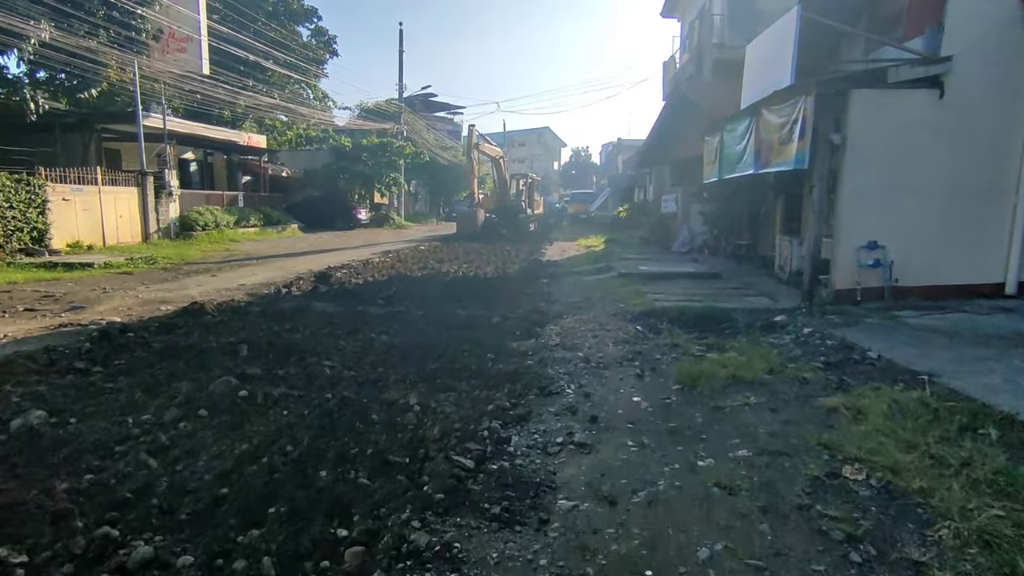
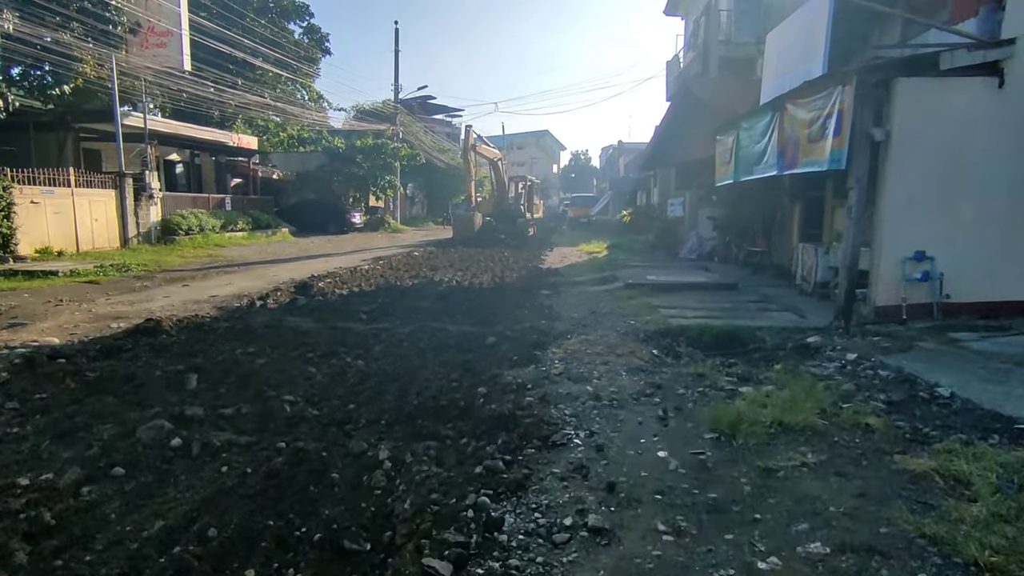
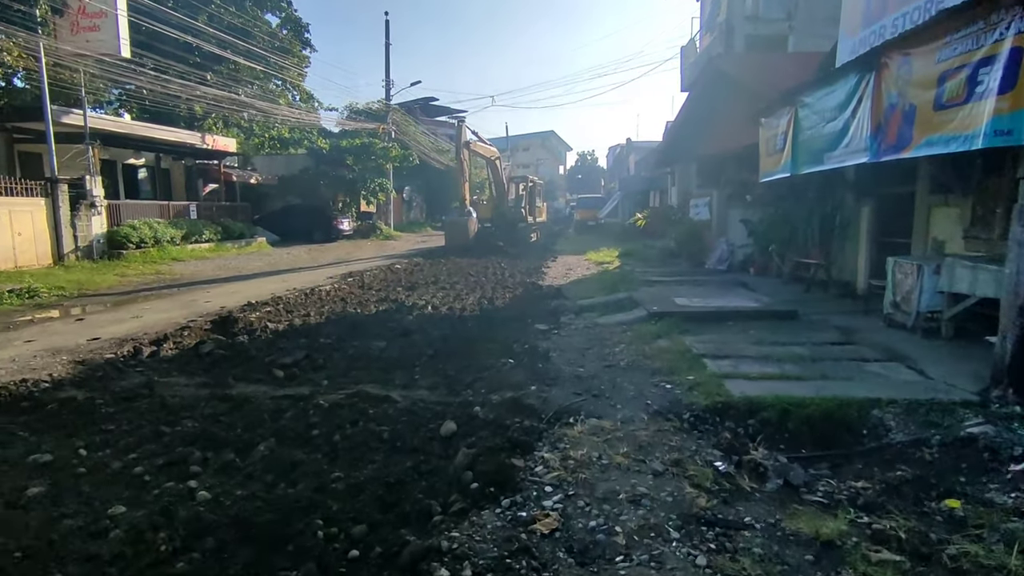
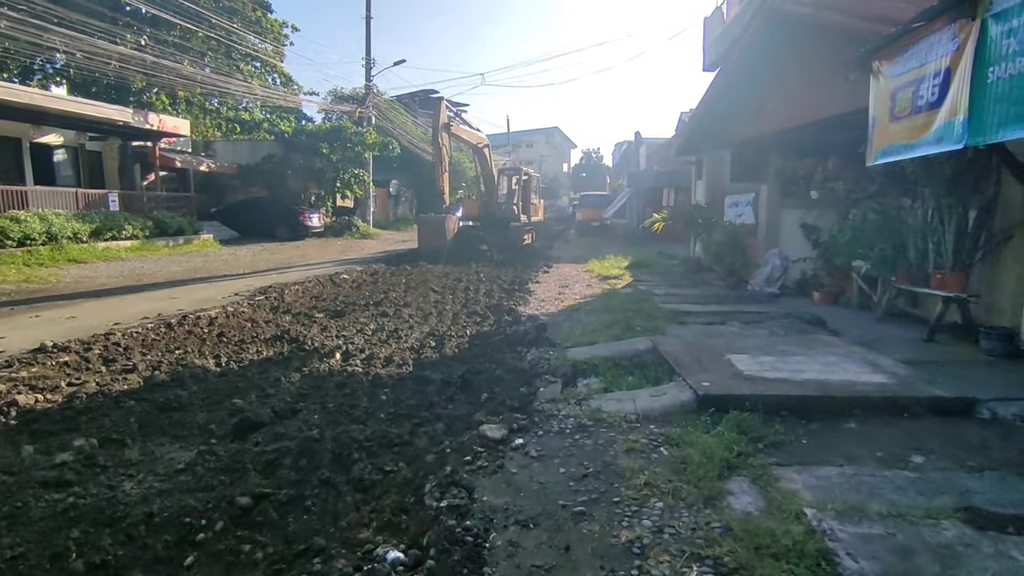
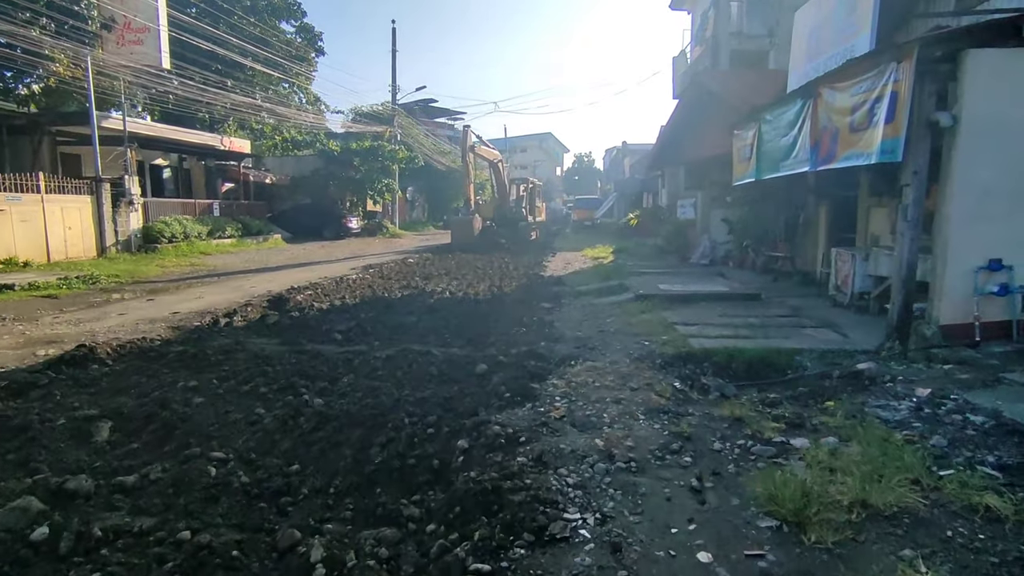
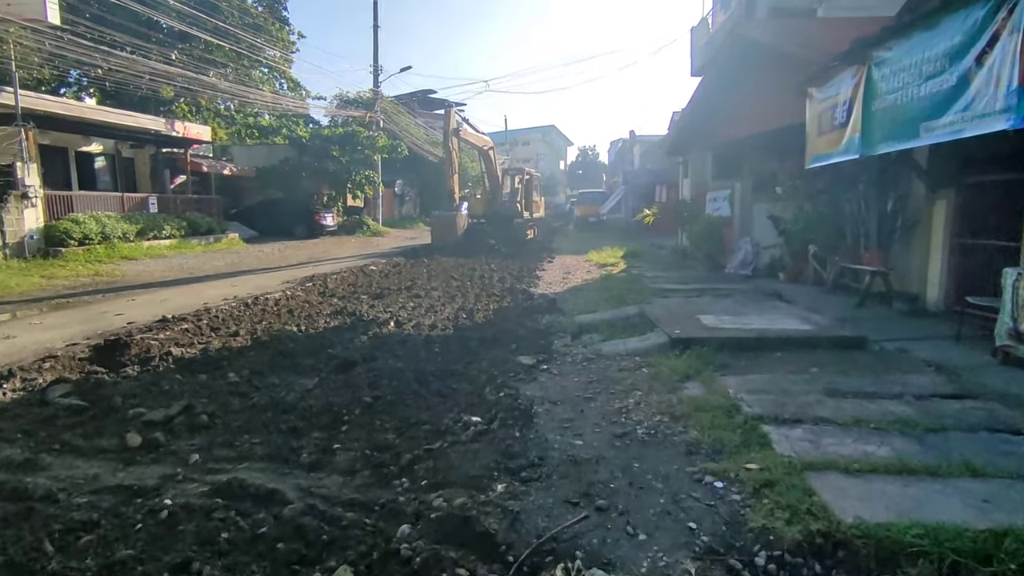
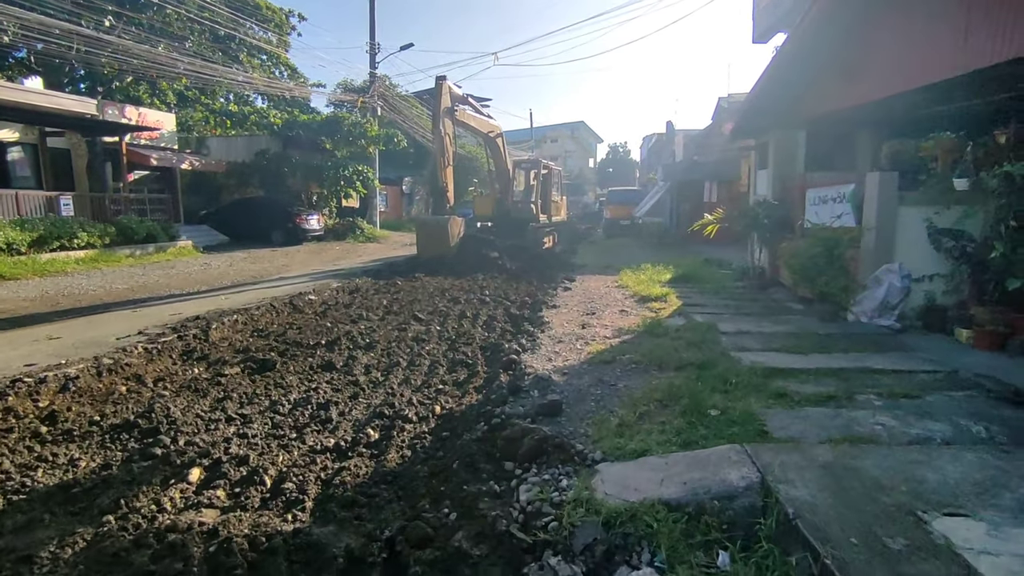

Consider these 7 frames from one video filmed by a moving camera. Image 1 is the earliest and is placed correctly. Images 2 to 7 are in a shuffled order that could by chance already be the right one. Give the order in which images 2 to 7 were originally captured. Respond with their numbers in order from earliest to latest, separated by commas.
2, 5, 3, 6, 4, 7
